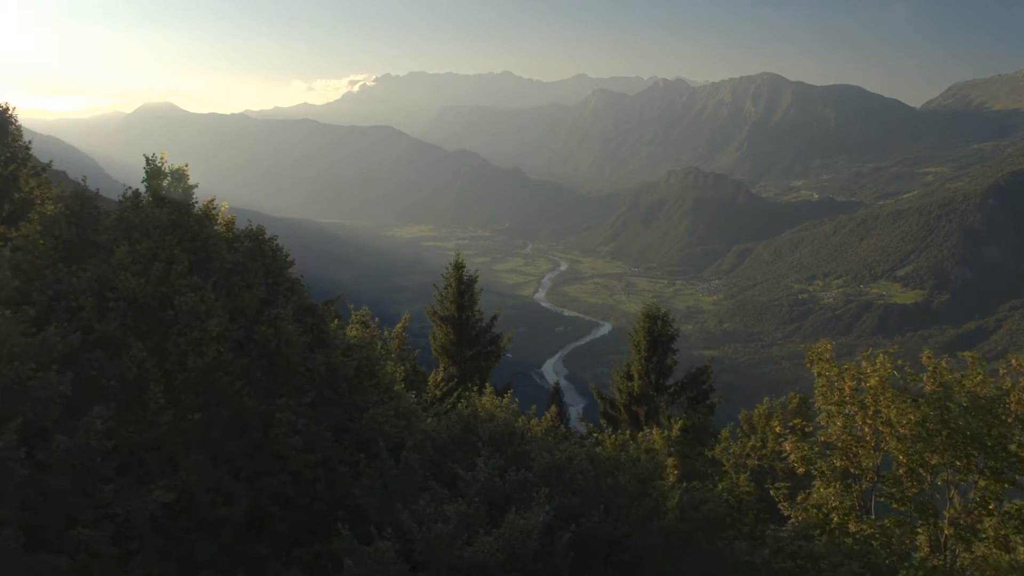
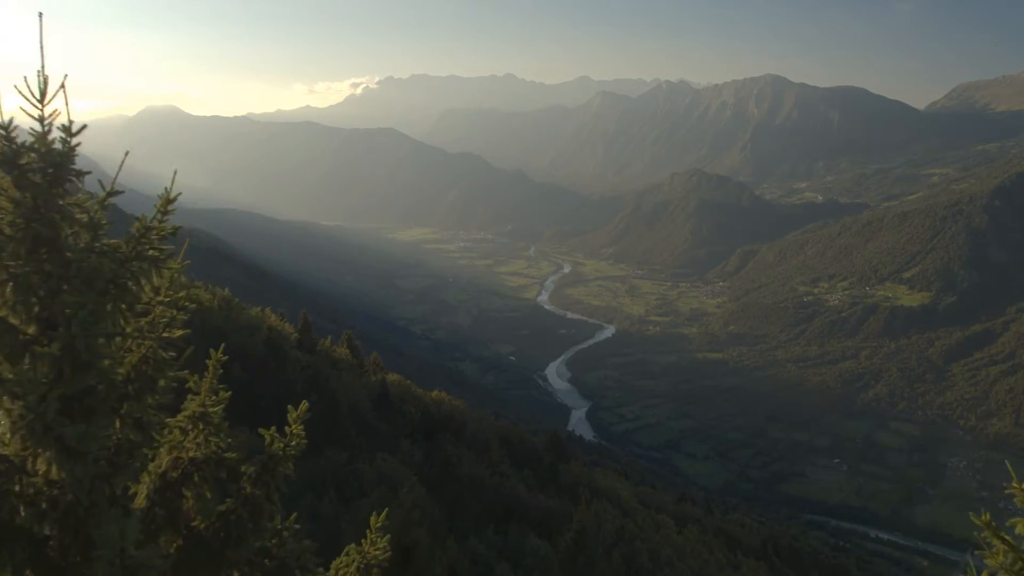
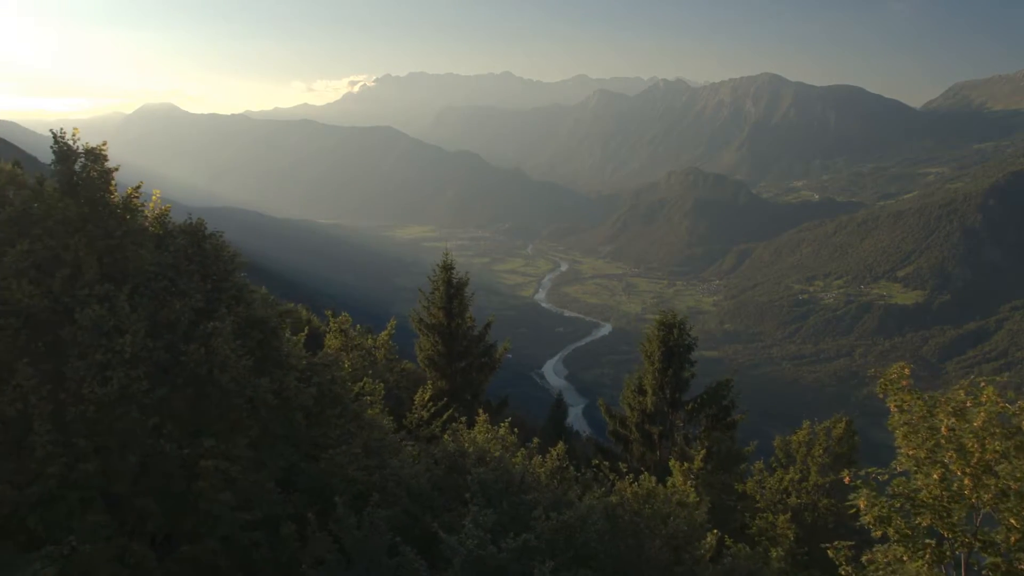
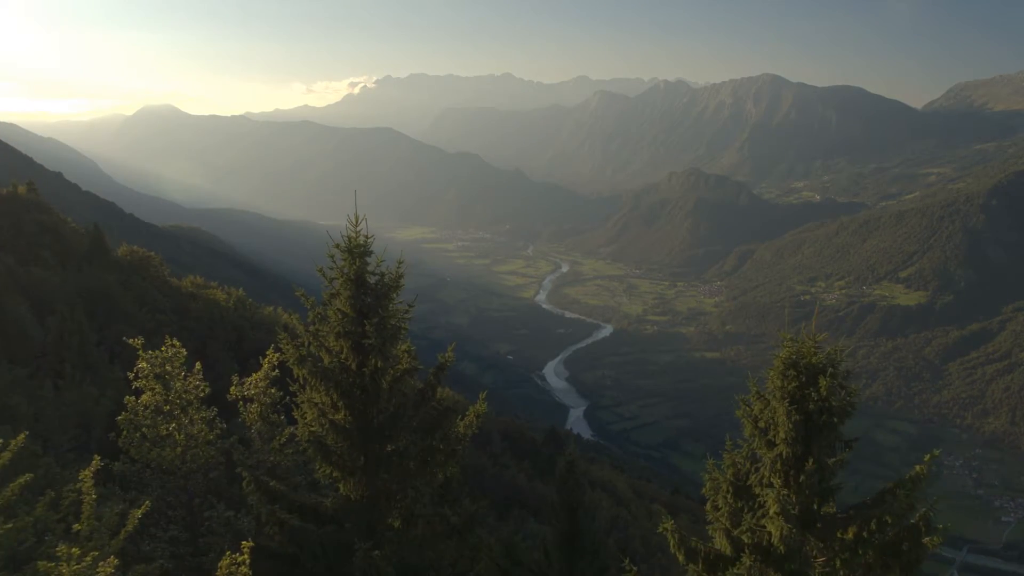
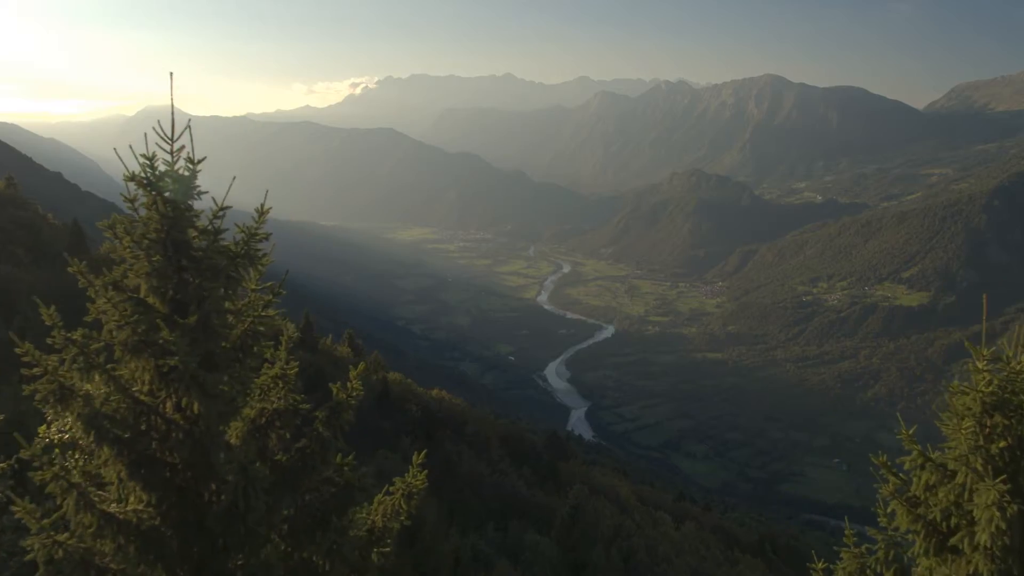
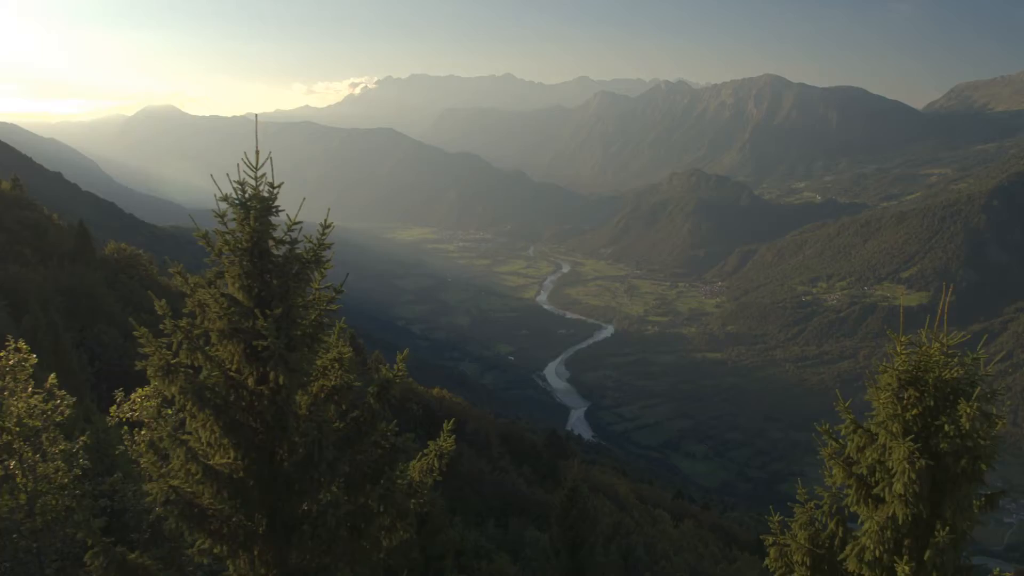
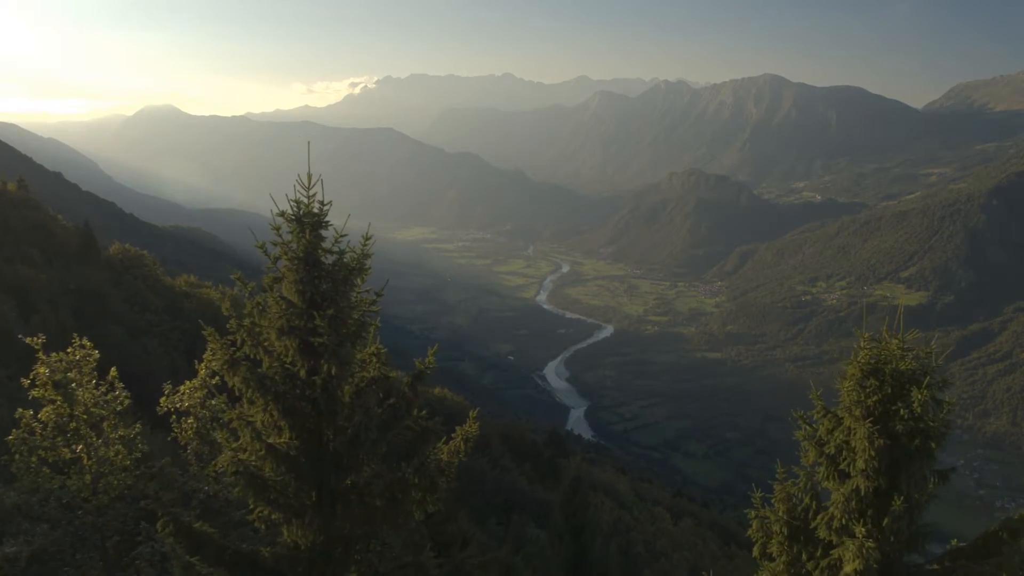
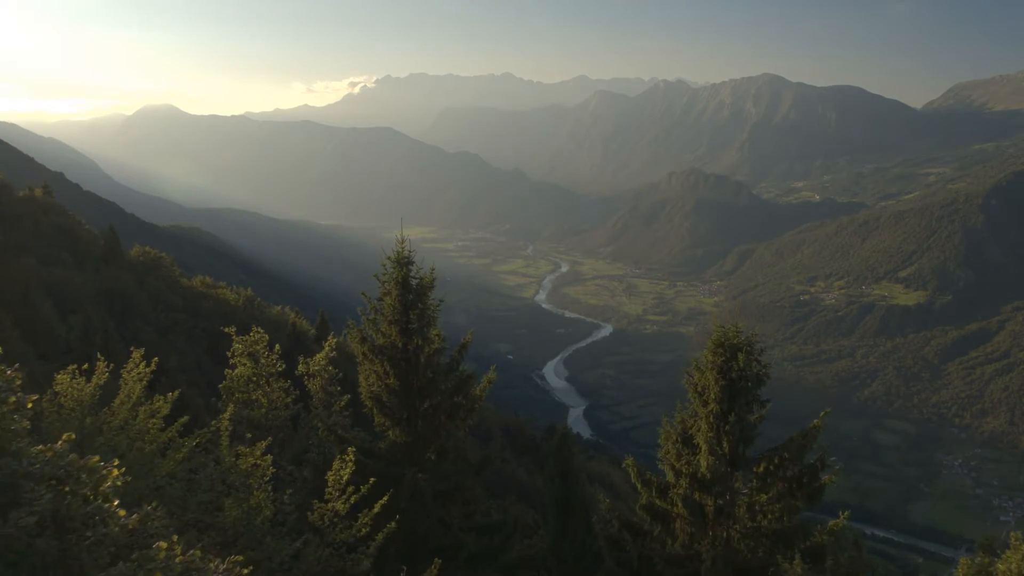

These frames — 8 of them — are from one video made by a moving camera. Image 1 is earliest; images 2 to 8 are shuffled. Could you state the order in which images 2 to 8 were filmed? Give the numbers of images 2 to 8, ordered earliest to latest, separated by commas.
3, 8, 4, 7, 6, 5, 2
